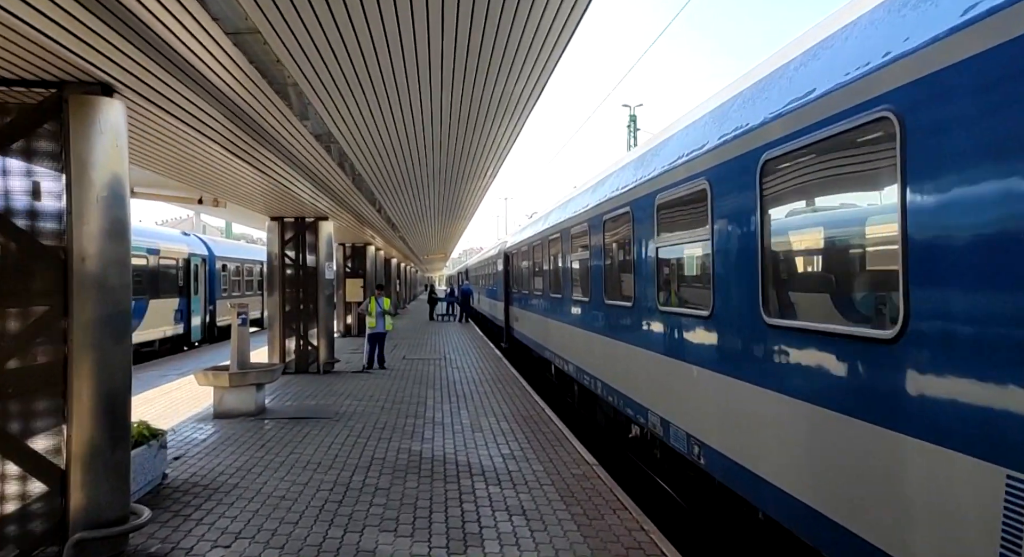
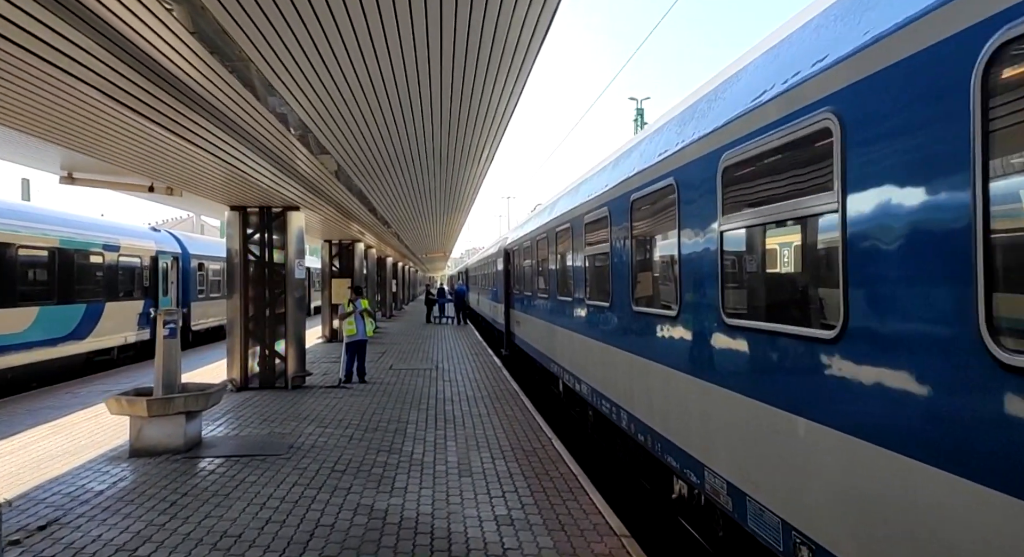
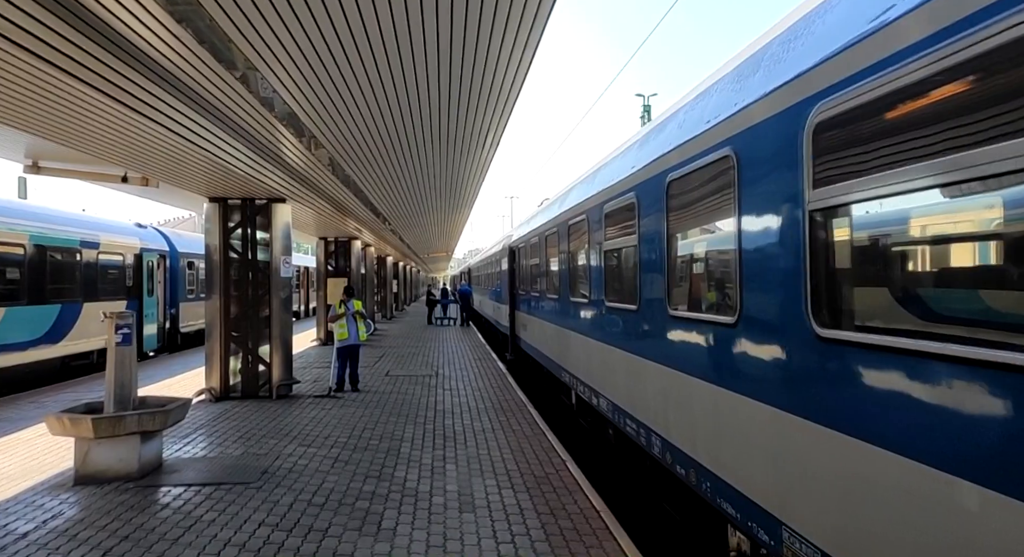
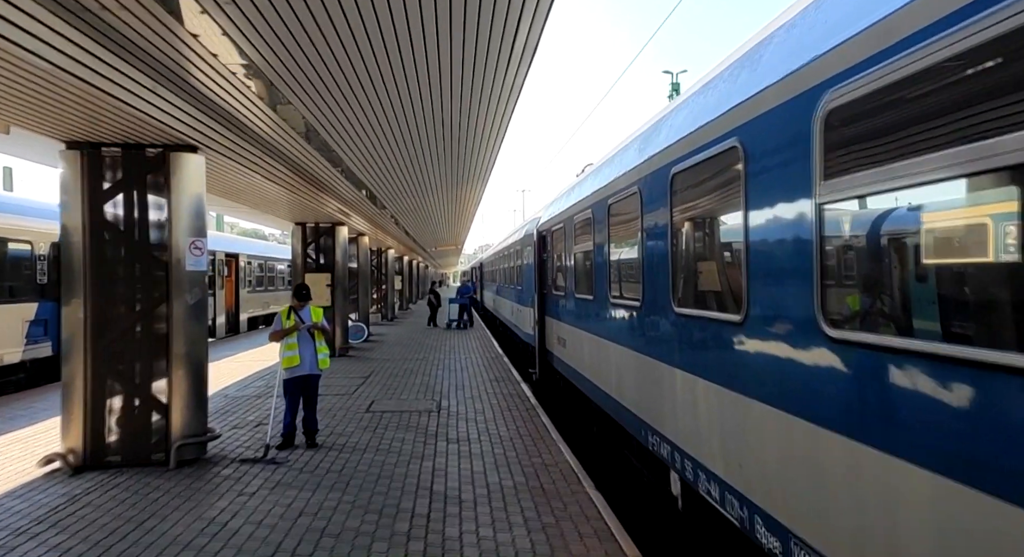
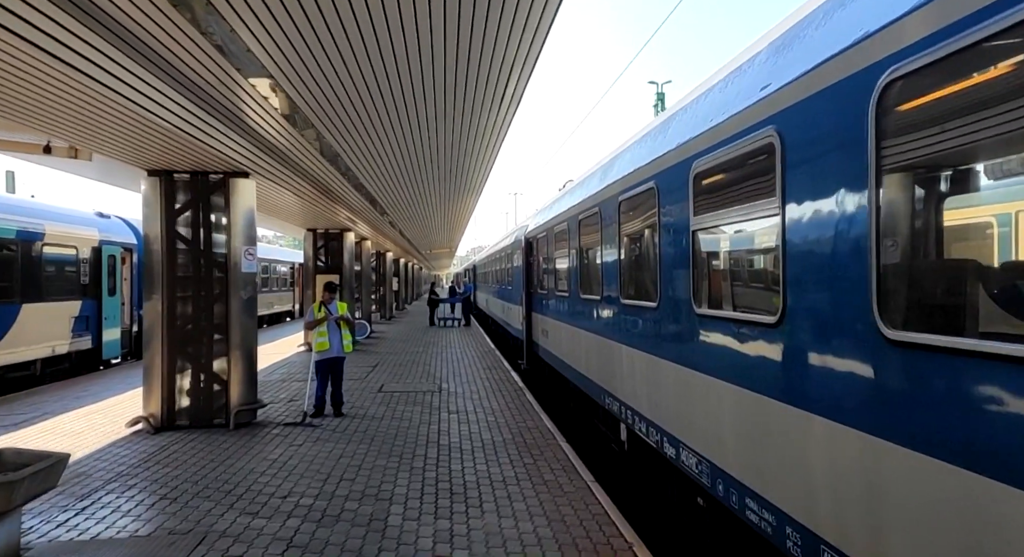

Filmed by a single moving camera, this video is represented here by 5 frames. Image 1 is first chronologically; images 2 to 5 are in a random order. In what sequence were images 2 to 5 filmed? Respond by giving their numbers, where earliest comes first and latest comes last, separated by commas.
2, 3, 5, 4
